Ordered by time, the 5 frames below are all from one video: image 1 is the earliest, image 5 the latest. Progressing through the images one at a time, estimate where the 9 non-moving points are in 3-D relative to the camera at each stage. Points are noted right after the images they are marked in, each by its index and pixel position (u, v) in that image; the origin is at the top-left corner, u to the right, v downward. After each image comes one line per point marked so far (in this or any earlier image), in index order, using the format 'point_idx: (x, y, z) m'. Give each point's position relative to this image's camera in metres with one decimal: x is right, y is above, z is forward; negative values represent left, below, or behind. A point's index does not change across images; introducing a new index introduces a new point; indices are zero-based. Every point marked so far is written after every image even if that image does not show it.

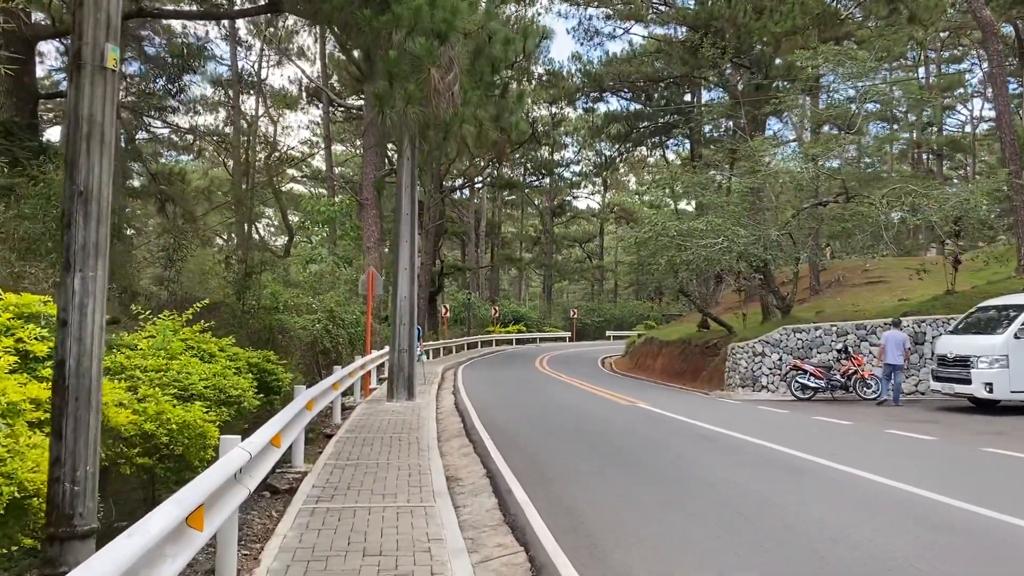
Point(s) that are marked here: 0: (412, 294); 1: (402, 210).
0: (-2.0, -0.1, +13.7) m
1: (-2.2, +1.6, +13.6) m
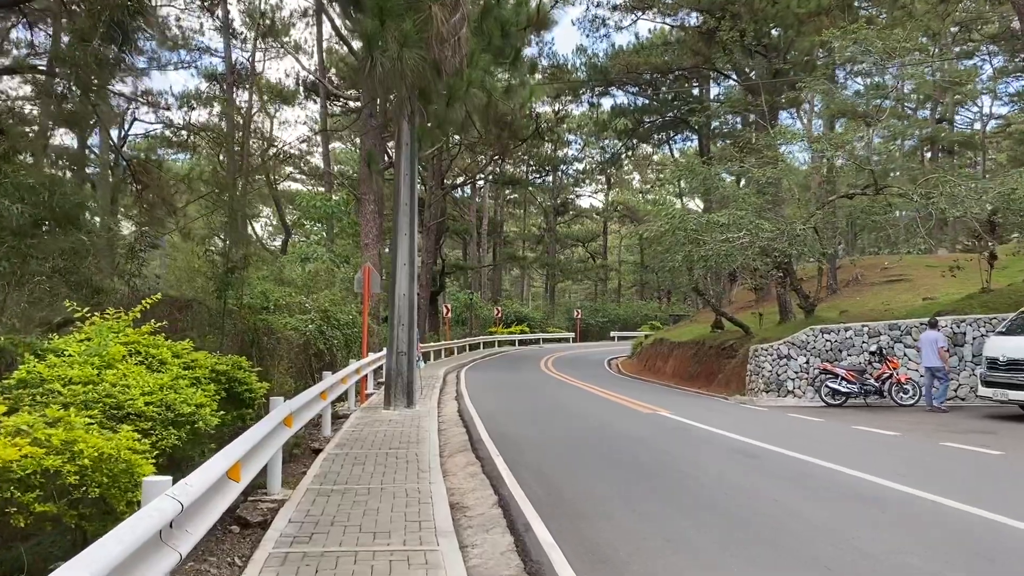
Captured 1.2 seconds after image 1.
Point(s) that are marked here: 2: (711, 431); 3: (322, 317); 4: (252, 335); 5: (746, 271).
0: (-1.8, 0.0, +12.7) m
1: (-2.1, +1.6, +12.5) m
2: (+3.0, -2.6, +13.6) m
3: (-4.4, -0.7, +15.9) m
4: (-4.3, -0.8, +11.6) m
5: (+6.4, +0.5, +19.3) m
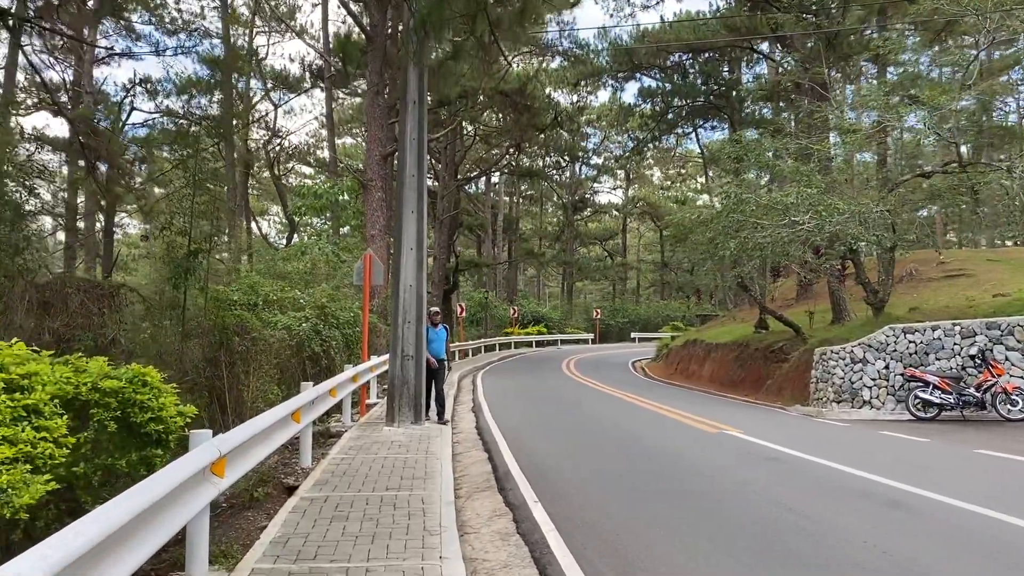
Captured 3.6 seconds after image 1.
0: (-1.4, +0.1, +10.6) m
1: (-1.6, +1.8, +10.5) m
2: (+3.4, -2.4, +11.5) m
3: (-3.9, -0.5, +13.9) m
4: (-3.9, -0.6, +9.6) m
5: (+6.9, +0.6, +17.1) m
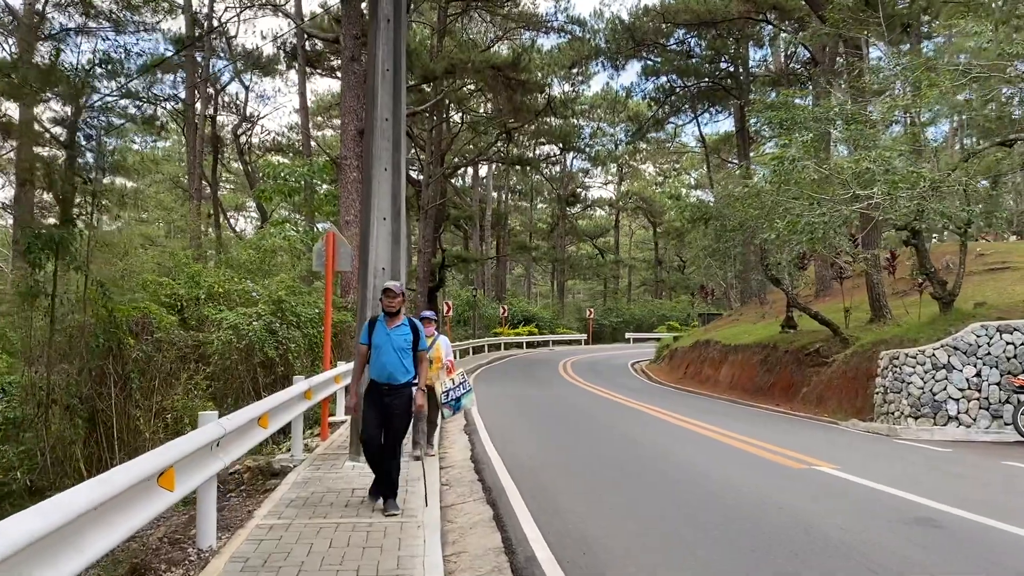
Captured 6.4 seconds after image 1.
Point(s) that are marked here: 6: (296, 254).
0: (-1.3, +0.3, +8.2) m
1: (-1.6, +1.9, +8.0) m
2: (+3.5, -2.3, +9.1) m
3: (-3.9, -0.4, +11.4) m
4: (-3.8, -0.5, +7.1) m
5: (+6.9, +0.8, +14.8) m
6: (-5.1, +0.8, +16.7) m
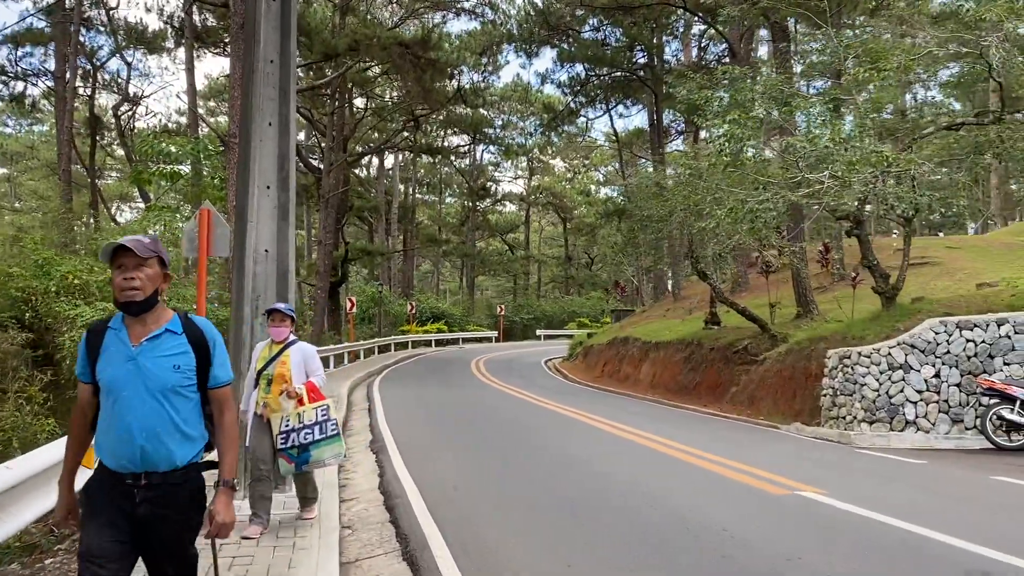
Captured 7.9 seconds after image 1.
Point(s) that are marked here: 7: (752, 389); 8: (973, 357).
0: (-2.1, +0.3, +6.5) m
1: (-2.3, +2.0, +6.3) m
2: (+2.6, -2.2, +8.0) m
3: (-5.0, -0.3, +9.3) m
4: (-4.4, -0.4, +5.1) m
5: (+5.2, +0.9, +14.1) m
6: (-7.0, +1.0, +14.4) m
7: (+4.6, -1.9, +13.5) m
8: (+6.0, -0.9, +9.2) m
